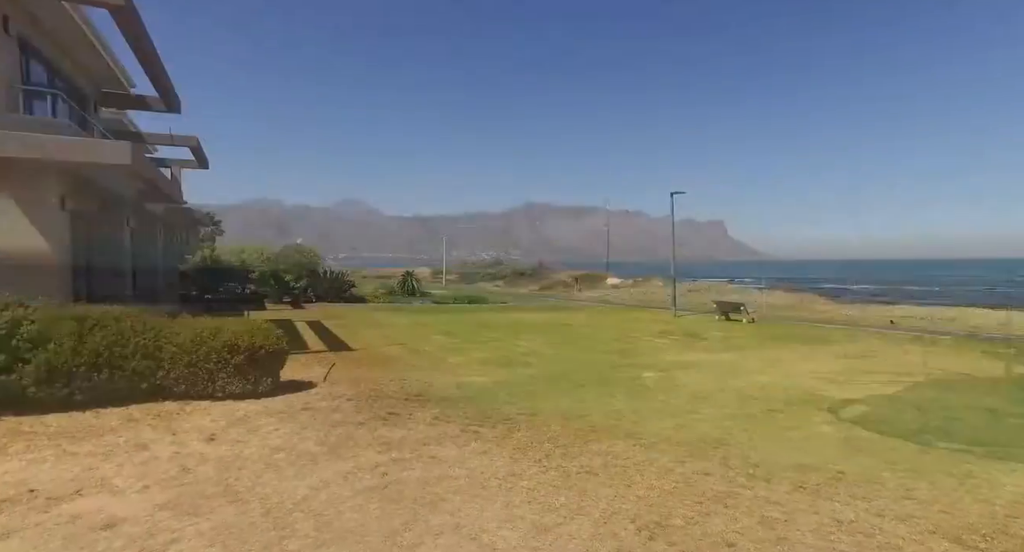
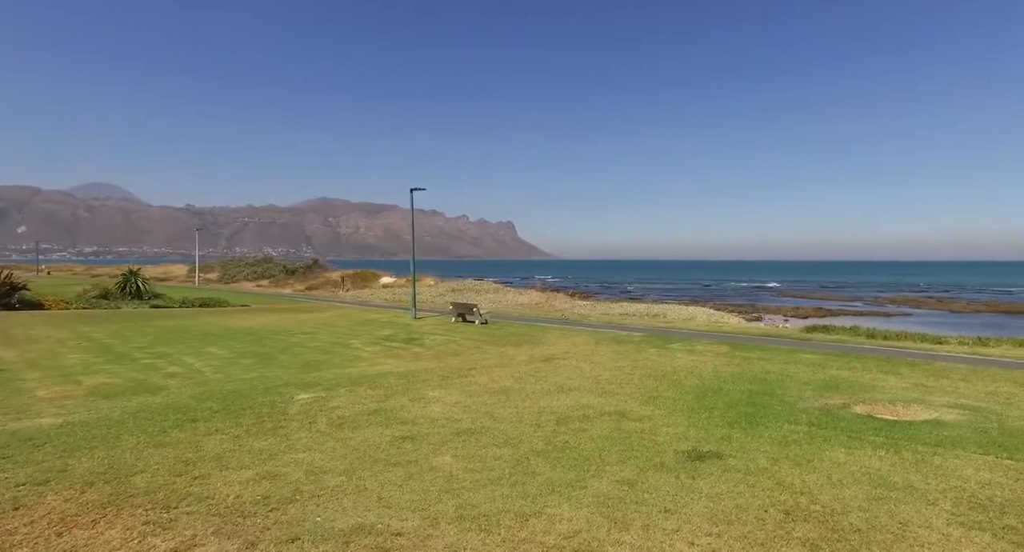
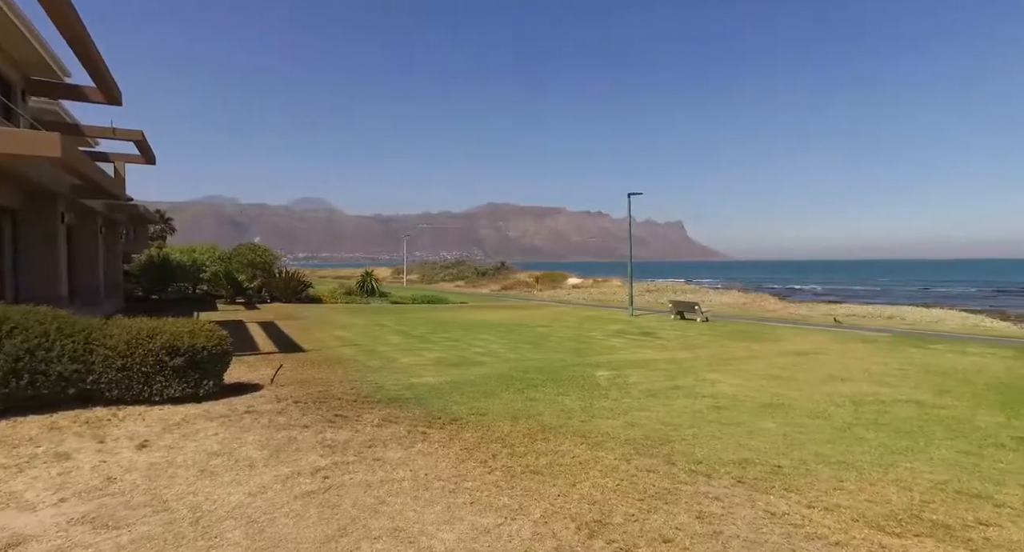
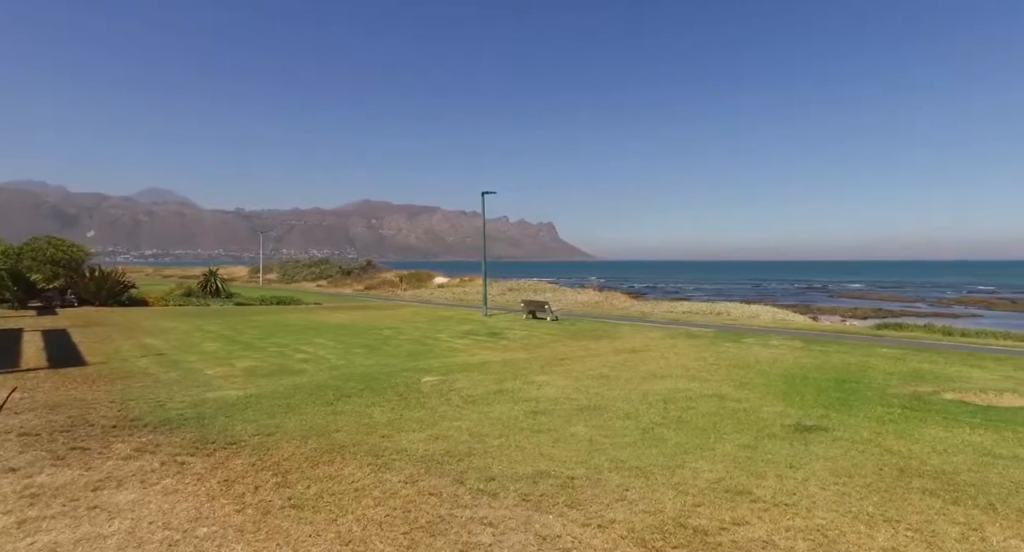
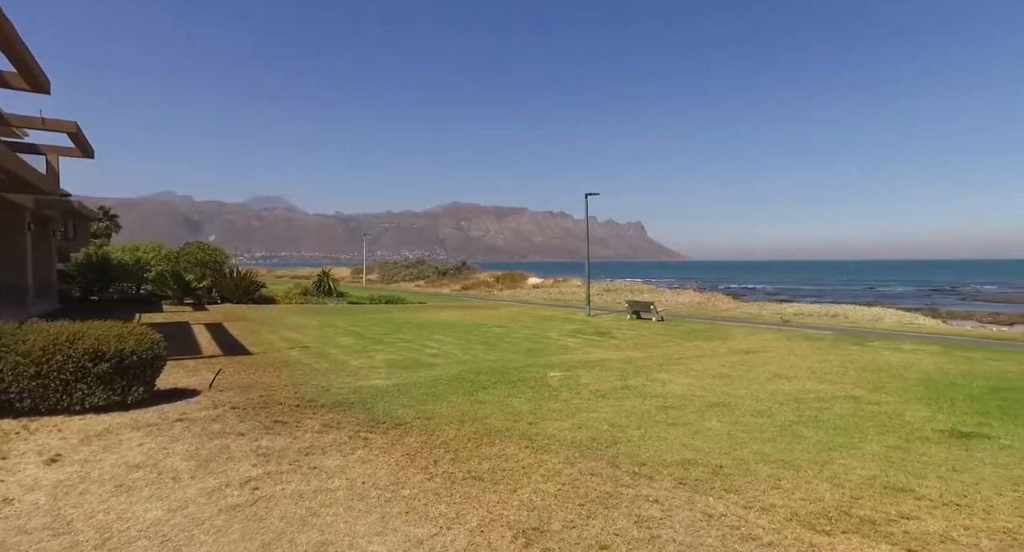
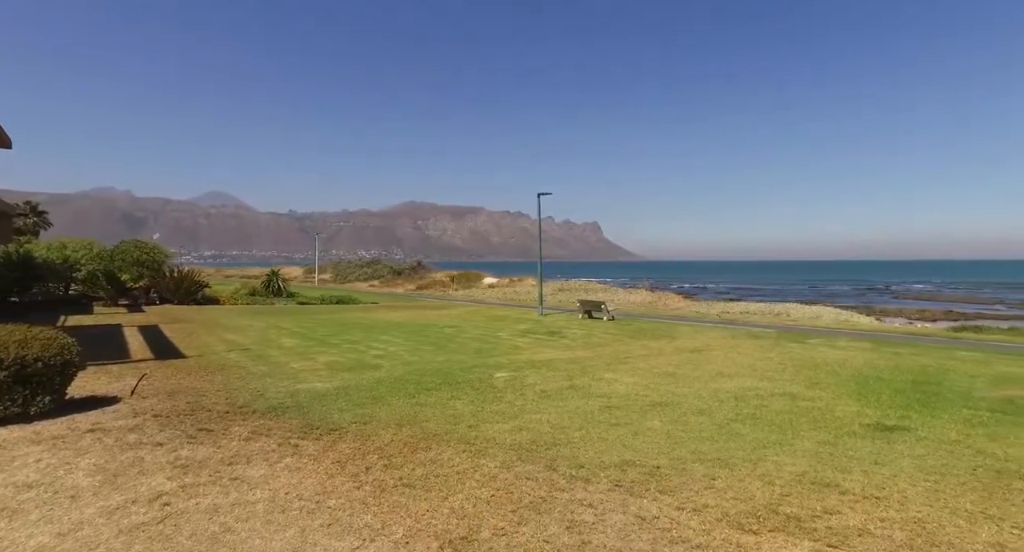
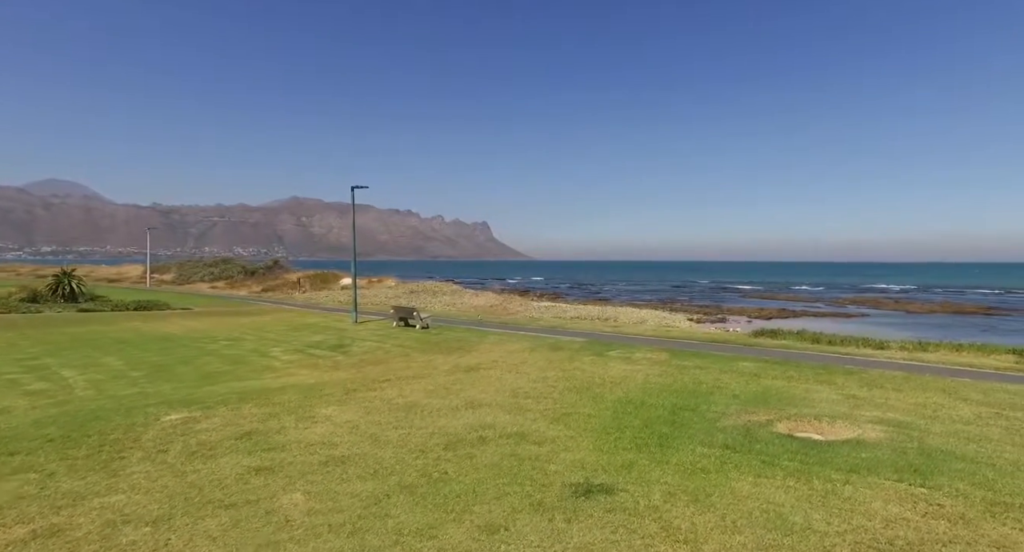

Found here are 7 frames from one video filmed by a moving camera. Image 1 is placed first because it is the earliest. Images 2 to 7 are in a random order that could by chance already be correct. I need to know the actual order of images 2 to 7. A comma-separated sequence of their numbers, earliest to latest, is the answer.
3, 5, 6, 4, 2, 7
